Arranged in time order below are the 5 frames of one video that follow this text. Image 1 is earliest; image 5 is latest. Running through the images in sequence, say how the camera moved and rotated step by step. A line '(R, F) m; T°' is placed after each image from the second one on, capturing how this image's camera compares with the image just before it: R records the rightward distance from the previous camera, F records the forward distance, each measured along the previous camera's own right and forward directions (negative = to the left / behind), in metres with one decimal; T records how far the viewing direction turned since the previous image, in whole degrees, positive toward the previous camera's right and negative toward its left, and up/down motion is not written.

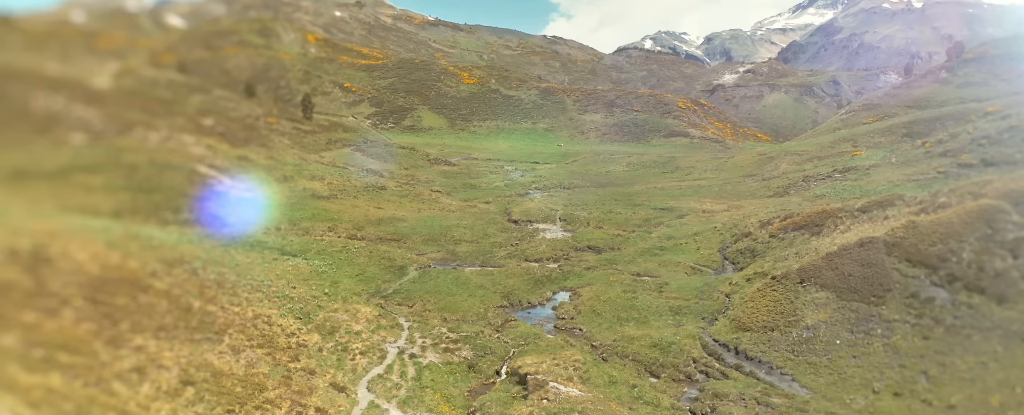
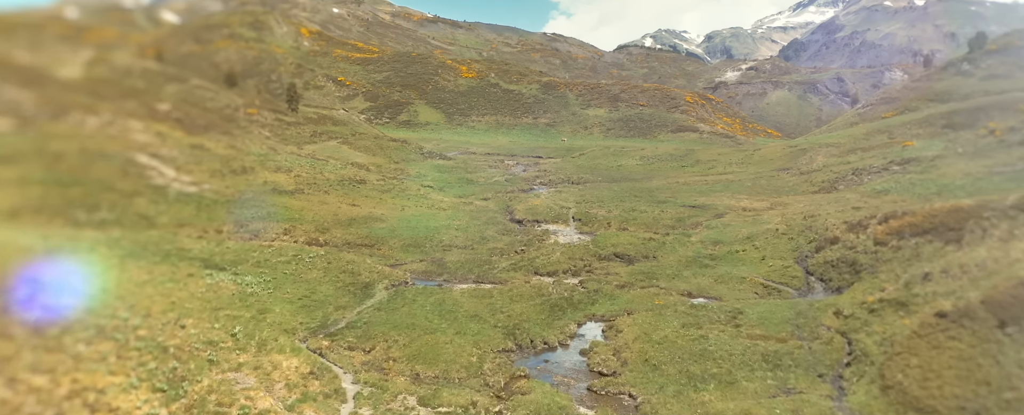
(-0.1, +1.4) m; 0°
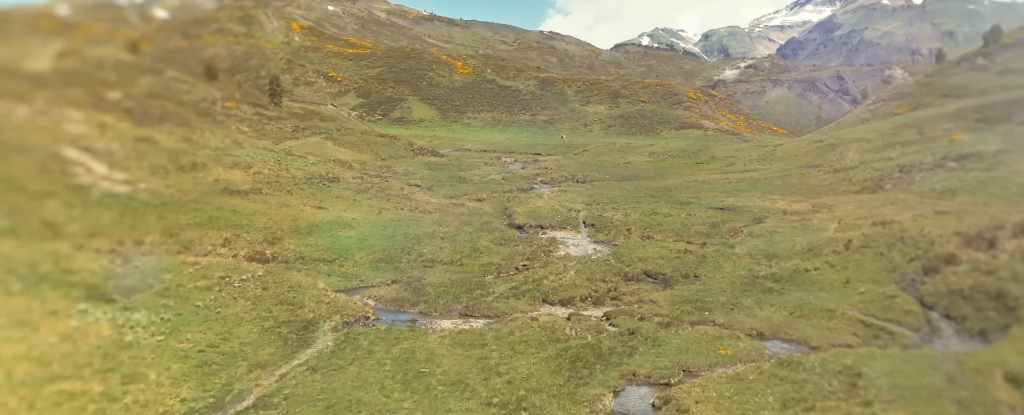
(0.0, +1.1) m; 0°
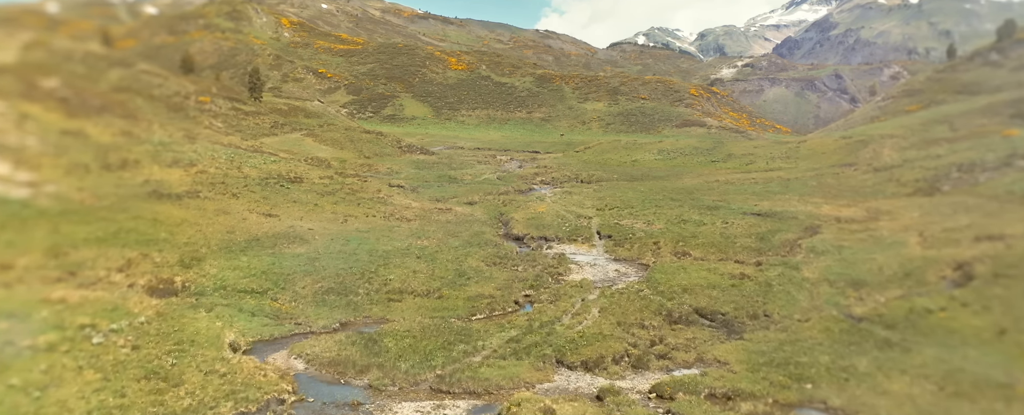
(0.0, +1.1) m; 0°
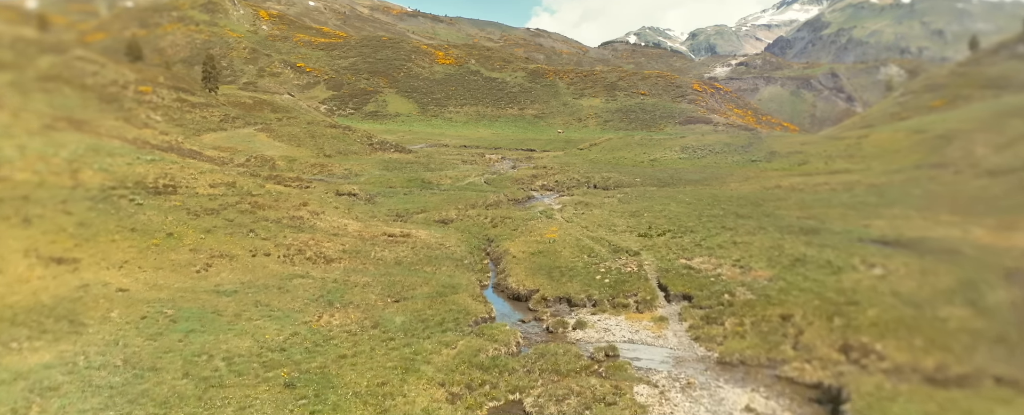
(0.0, +2.0) m; +1°
